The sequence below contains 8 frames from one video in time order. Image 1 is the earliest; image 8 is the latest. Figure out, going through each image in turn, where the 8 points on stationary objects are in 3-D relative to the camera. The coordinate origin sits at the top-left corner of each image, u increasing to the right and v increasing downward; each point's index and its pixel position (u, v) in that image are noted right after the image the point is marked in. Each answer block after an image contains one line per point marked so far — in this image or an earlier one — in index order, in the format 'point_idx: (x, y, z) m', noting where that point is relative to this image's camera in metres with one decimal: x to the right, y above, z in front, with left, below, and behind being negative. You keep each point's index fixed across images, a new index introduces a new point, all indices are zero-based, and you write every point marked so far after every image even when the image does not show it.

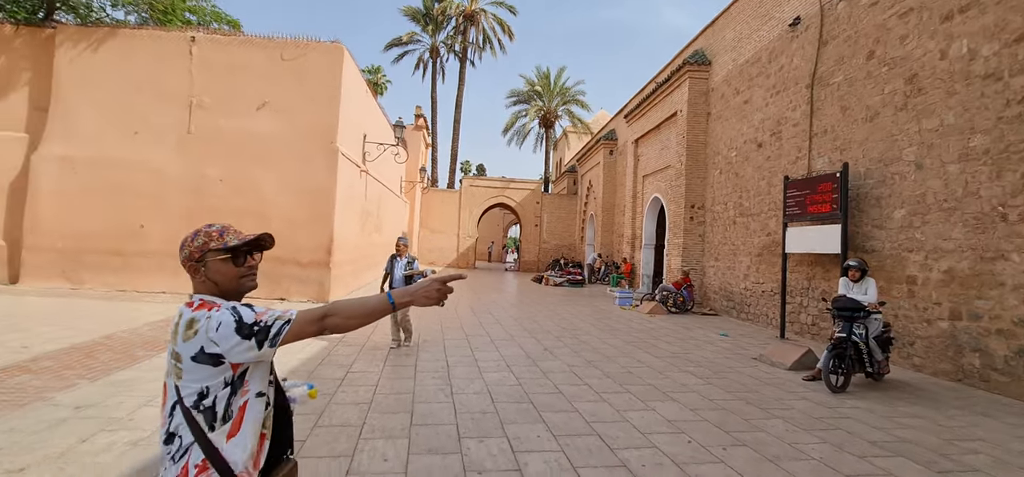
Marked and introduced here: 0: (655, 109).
0: (+4.2, +3.8, +14.4) m
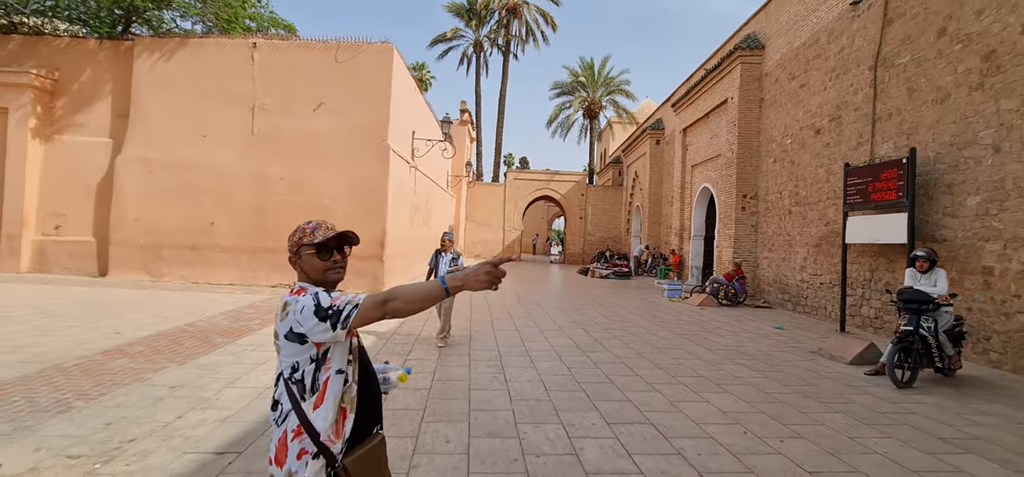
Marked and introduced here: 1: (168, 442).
0: (+5.5, +4.0, +14.0) m
1: (-2.1, -1.3, +3.0) m
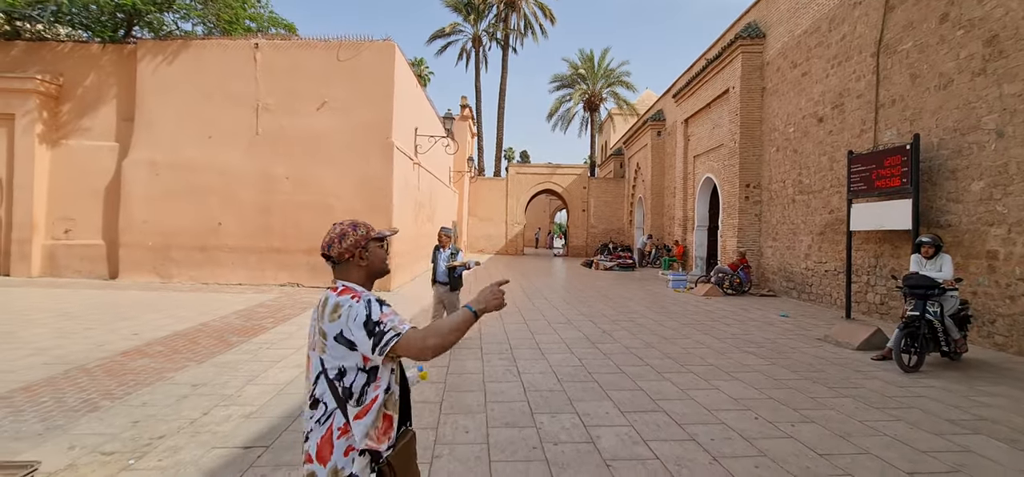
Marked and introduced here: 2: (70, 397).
0: (+5.5, +4.3, +14.0) m
1: (-2.0, -1.3, +3.1) m
2: (-3.4, -1.2, +3.7) m
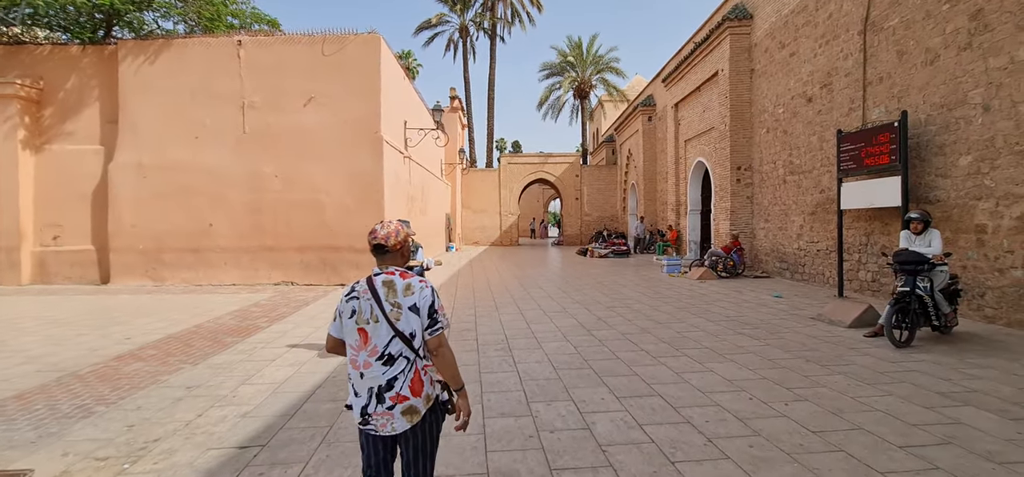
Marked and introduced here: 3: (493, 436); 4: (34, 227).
0: (+5.2, +4.8, +14.0) m
1: (-2.0, -1.3, +3.1) m
2: (-3.4, -1.2, +3.7) m
3: (-0.1, -1.2, +3.1) m
4: (-10.2, +0.2, +10.5) m
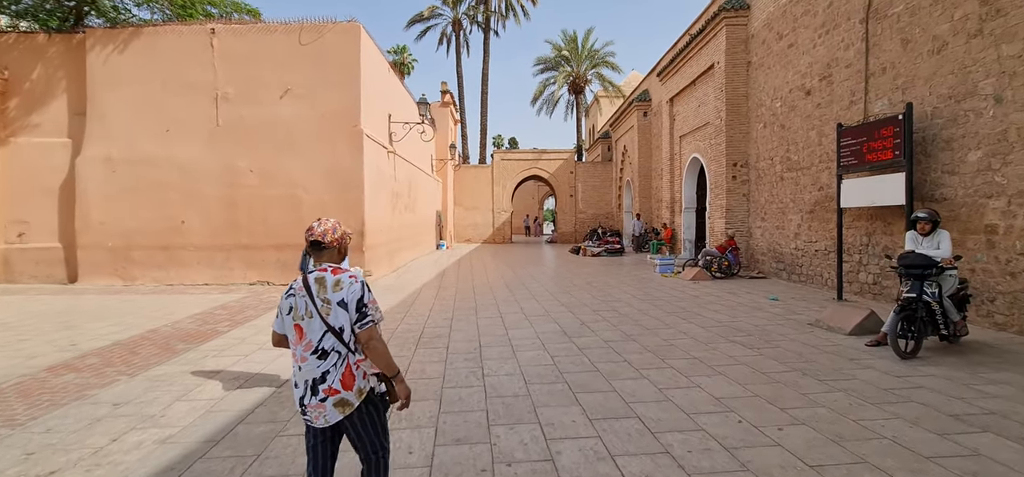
0: (+4.9, +4.8, +13.5) m
1: (-2.3, -1.3, +2.7) m
2: (-3.7, -1.2, +3.3) m
3: (-0.4, -1.3, +2.7) m
4: (-10.5, +0.3, +10.0) m
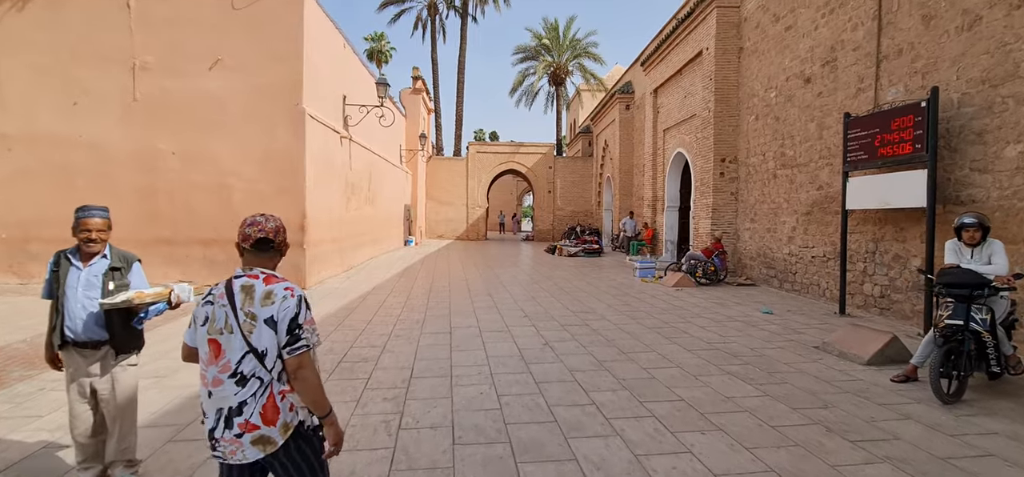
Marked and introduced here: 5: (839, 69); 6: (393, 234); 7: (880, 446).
0: (+4.2, +4.8, +12.6) m
1: (-2.7, -1.3, +1.5) m
2: (-4.1, -1.2, +2.0) m
3: (-0.8, -1.3, +1.5) m
4: (-11.1, +0.5, +8.5) m
5: (+4.8, +2.5, +7.2) m
6: (-3.9, +0.2, +16.3) m
7: (+2.1, -1.2, +2.9) m
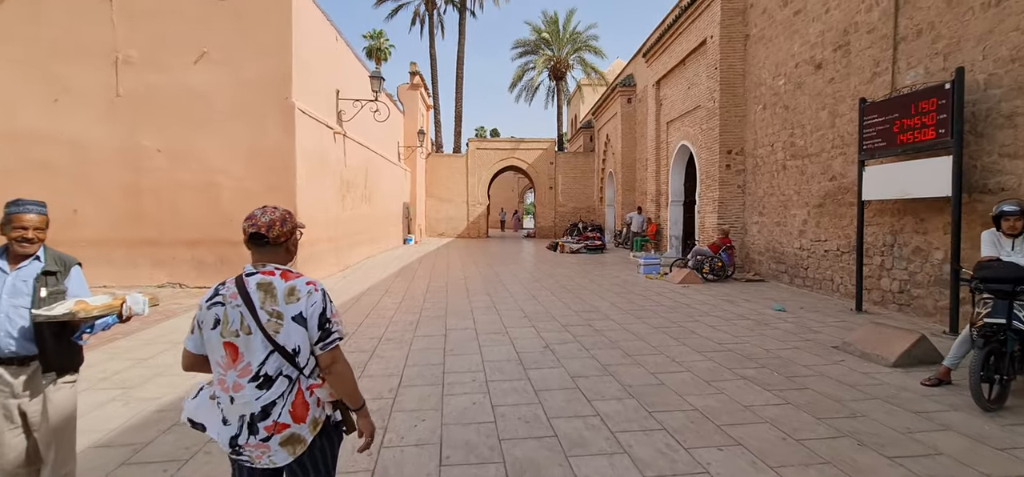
0: (+4.1, +4.9, +12.2) m
1: (-2.7, -1.3, +1.2) m
2: (-4.1, -1.2, +1.7) m
3: (-0.8, -1.3, +1.2) m
4: (-11.1, +0.5, +8.2) m
5: (+4.8, +2.6, +6.9) m
6: (-3.9, +0.2, +16.0) m
7: (+2.1, -1.2, +2.5) m
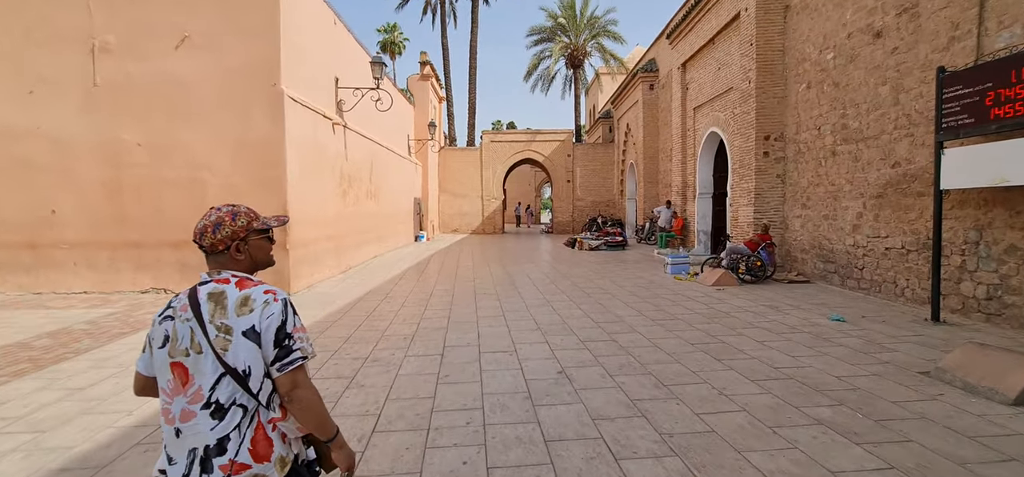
0: (+4.4, +5.0, +11.1) m
1: (-2.8, -1.4, +0.5) m
2: (-4.2, -1.3, +1.1) m
3: (-0.9, -1.3, +0.5) m
4: (-11.0, +0.4, +7.8) m
5: (+4.9, +2.6, +5.8) m
6: (-3.4, +0.3, +15.3) m
7: (+2.1, -1.2, +1.6) m
